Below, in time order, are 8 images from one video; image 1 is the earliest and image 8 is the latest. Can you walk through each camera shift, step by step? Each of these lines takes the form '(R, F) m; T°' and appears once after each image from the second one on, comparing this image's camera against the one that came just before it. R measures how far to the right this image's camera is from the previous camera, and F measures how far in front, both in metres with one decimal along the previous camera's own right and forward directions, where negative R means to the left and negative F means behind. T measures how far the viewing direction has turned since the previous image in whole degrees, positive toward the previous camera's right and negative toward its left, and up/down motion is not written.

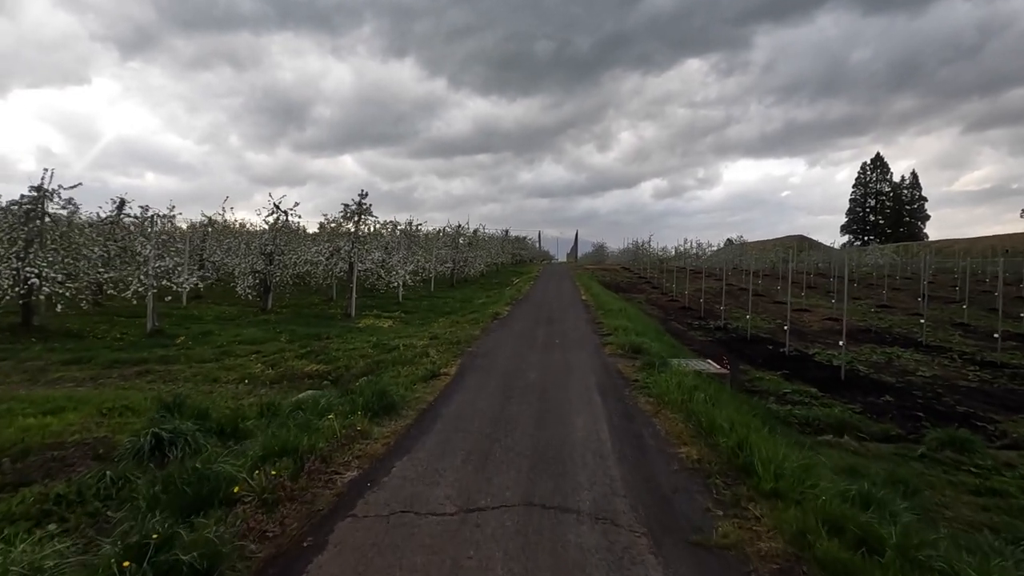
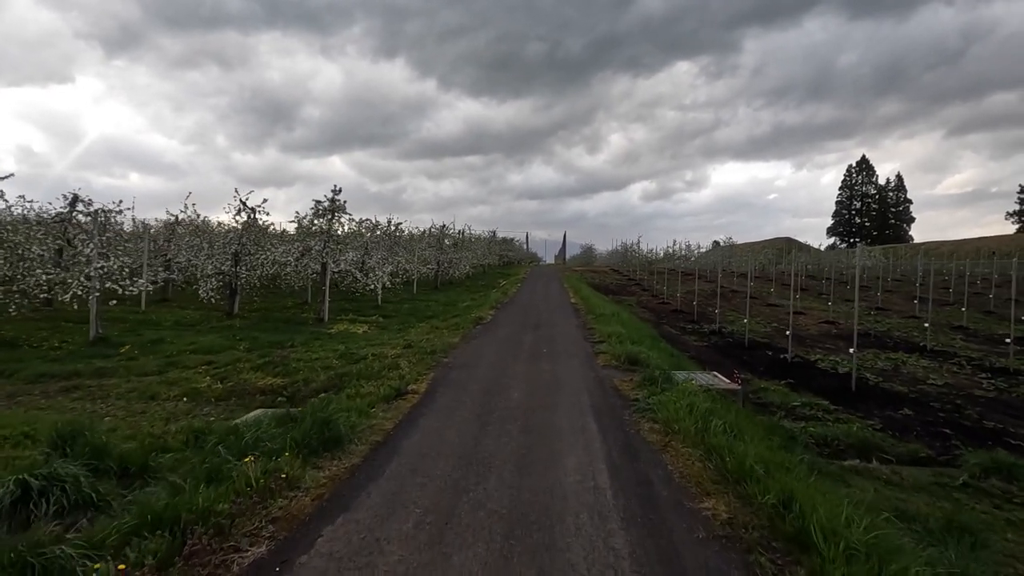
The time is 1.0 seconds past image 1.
(+0.1, +1.2) m; +1°
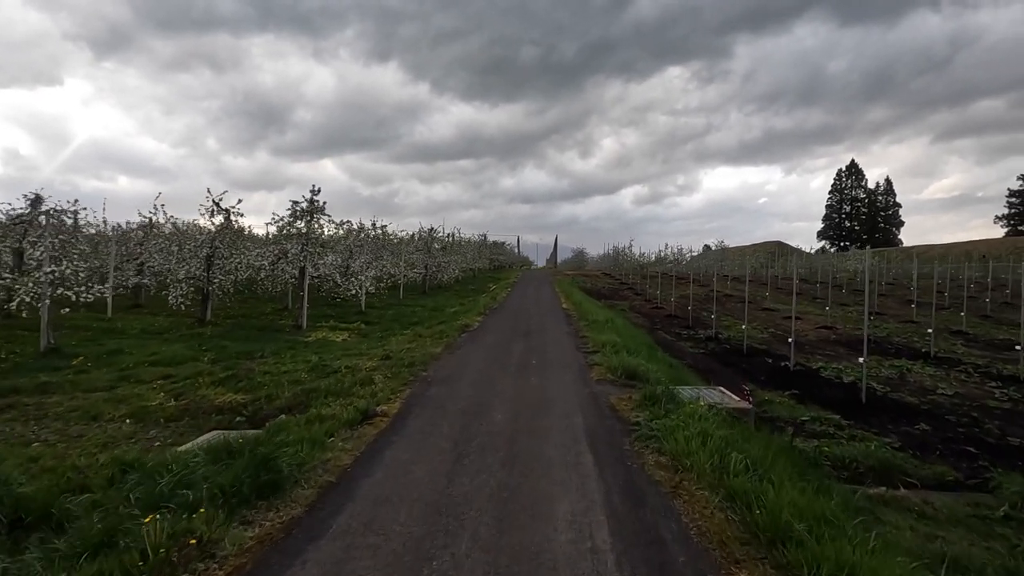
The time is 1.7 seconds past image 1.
(+0.1, +0.9) m; +1°
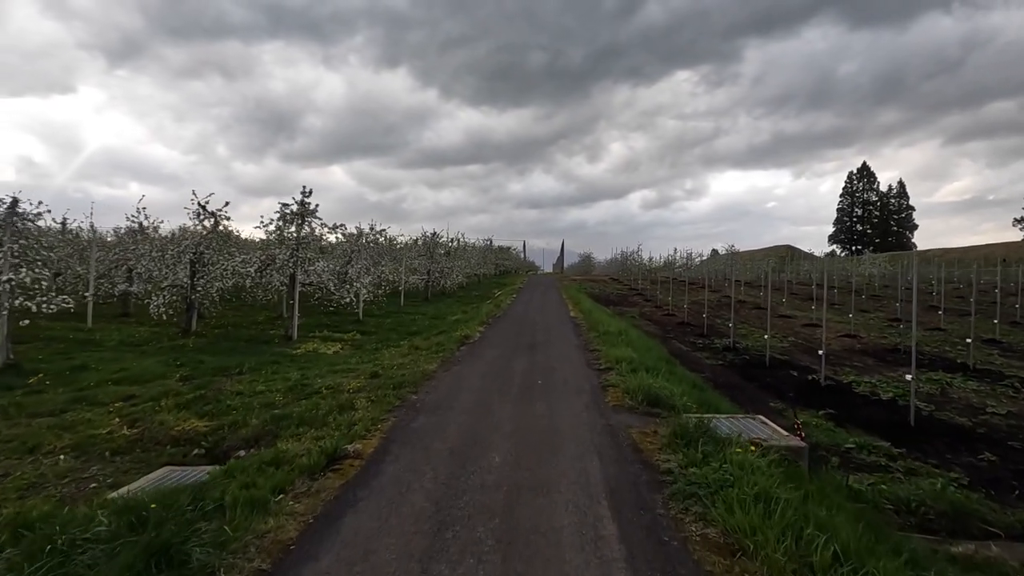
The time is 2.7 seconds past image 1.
(+0.1, +1.2) m; -1°
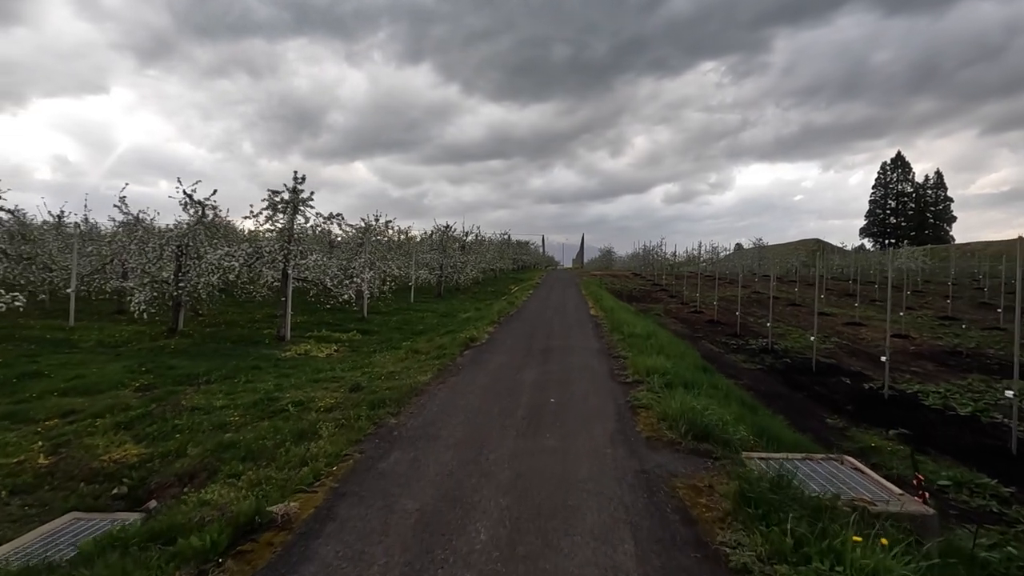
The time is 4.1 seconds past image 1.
(+0.2, +1.6) m; -2°
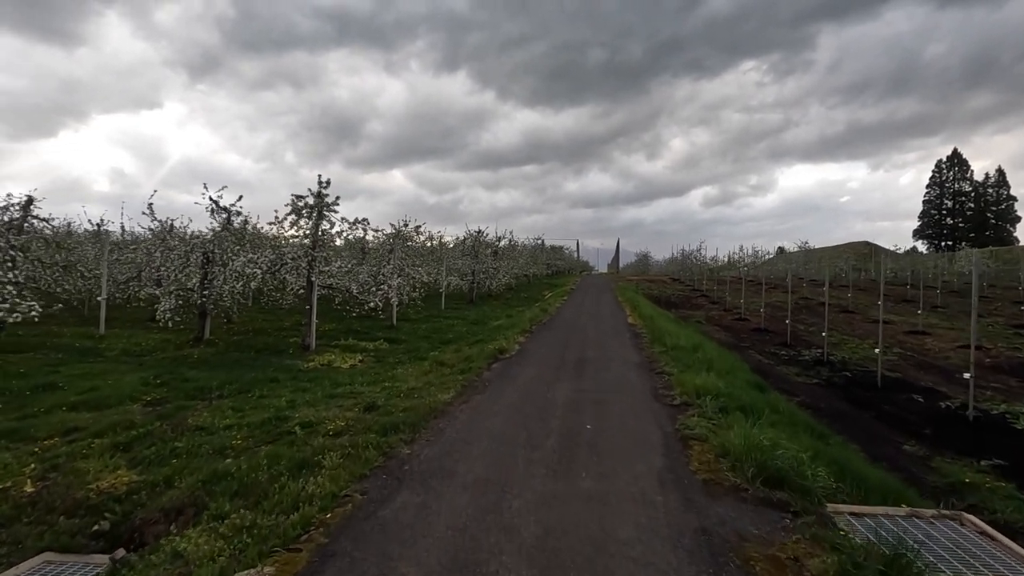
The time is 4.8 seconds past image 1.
(+0.1, +0.8) m; -4°
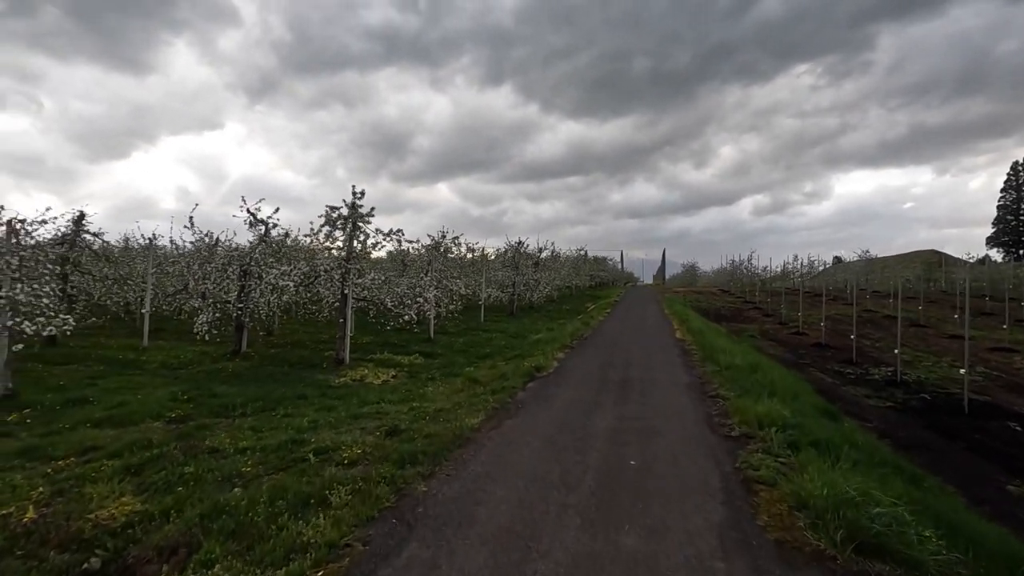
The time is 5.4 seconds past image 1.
(+0.1, +0.7) m; -5°
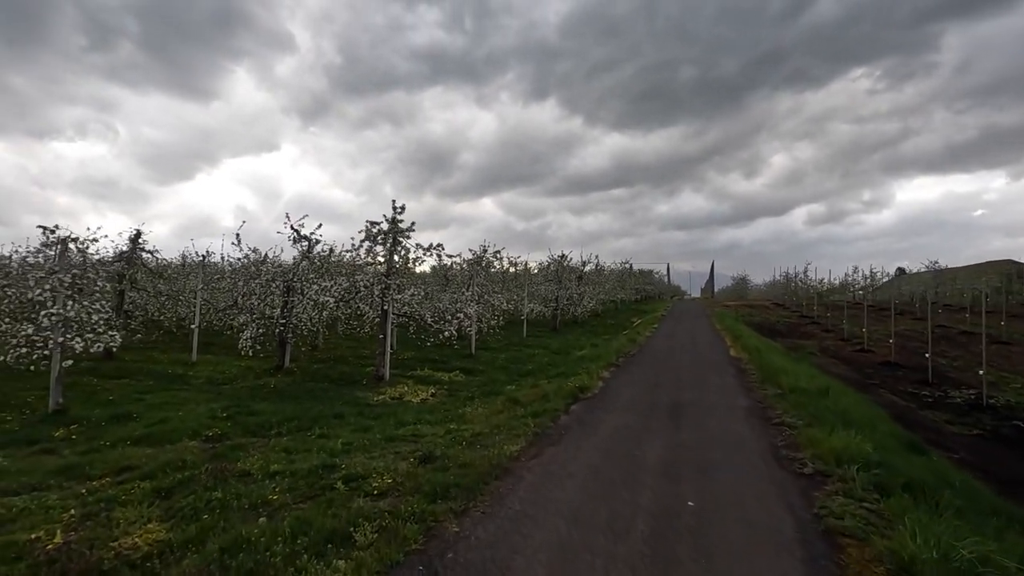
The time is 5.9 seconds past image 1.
(0.0, +0.5) m; -5°
